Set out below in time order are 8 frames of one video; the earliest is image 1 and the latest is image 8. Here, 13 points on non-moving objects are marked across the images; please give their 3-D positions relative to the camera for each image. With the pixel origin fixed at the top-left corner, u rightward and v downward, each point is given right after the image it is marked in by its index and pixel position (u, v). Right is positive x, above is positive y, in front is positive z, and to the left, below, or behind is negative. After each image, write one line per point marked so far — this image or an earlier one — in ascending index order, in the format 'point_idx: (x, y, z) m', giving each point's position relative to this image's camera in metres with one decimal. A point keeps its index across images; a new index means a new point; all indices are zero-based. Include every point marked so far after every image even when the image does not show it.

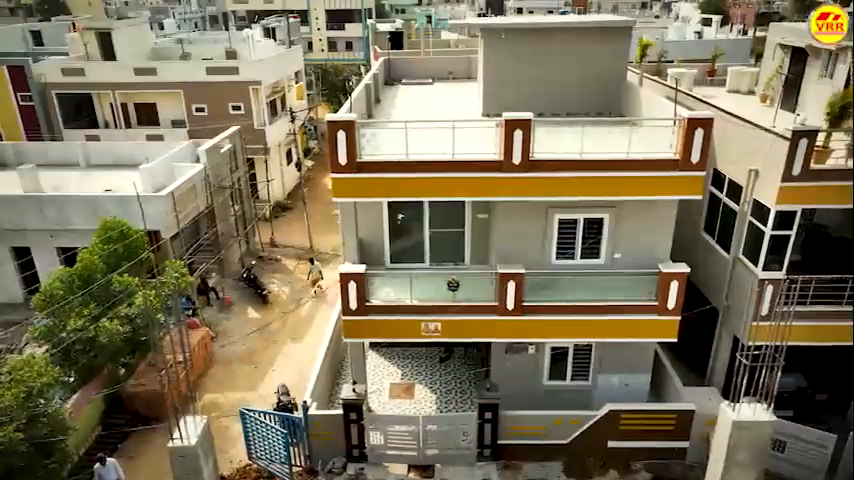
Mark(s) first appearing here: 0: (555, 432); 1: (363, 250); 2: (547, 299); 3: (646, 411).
0: (+3.2, -4.8, +14.1) m
1: (-1.6, -0.3, +14.9) m
2: (+2.9, -1.4, +13.4) m
3: (+5.3, -4.2, +13.8) m
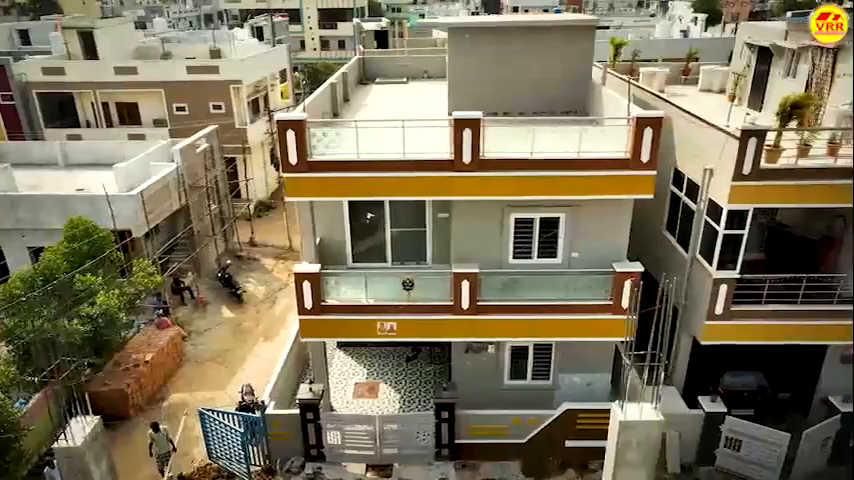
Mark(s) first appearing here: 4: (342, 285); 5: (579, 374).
0: (+2.1, -4.8, +14.1) m
1: (-2.6, -0.2, +14.9) m
2: (+1.8, -1.4, +13.4) m
3: (+4.3, -4.2, +13.8) m
4: (-2.0, -1.1, +13.5) m
5: (+4.1, -3.6, +15.2) m
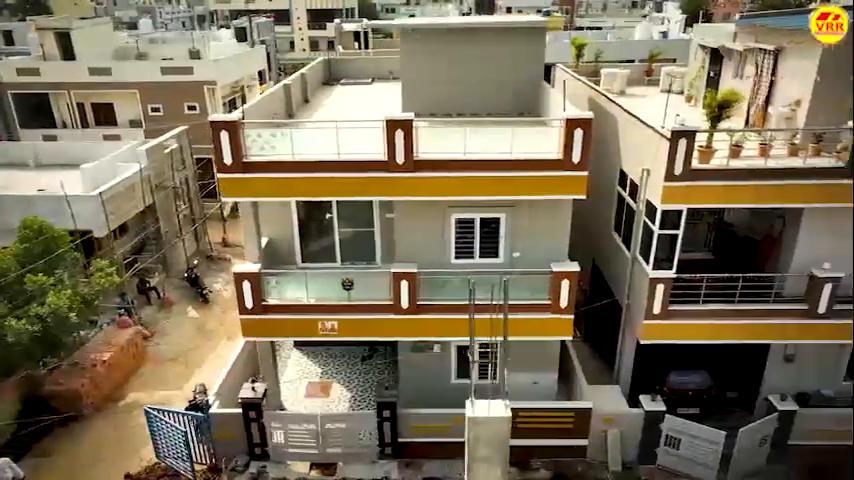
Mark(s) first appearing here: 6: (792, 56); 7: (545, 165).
0: (+0.7, -4.8, +14.2) m
1: (-4.1, -0.2, +15.0) m
2: (+0.4, -1.4, +13.5) m
3: (+2.8, -4.2, +13.9) m
4: (-3.4, -1.1, +13.6) m
5: (+2.7, -3.6, +15.3) m
6: (+9.0, +4.6, +14.1) m
7: (+2.5, +1.6, +12.1) m
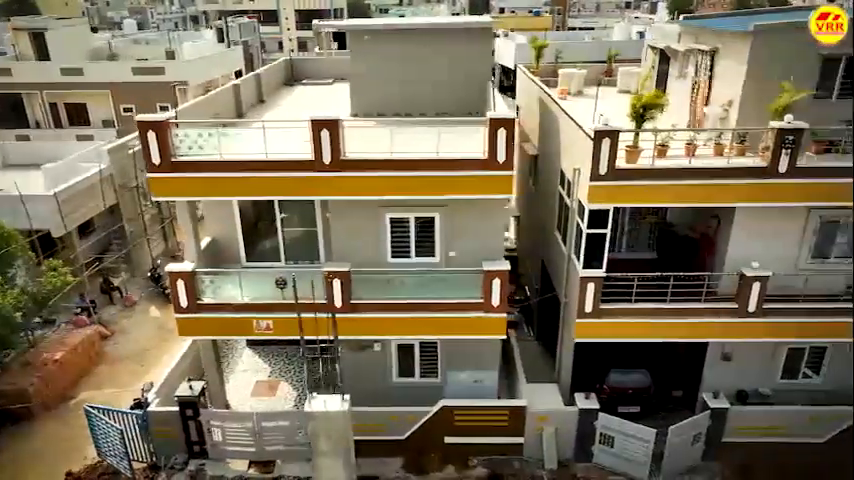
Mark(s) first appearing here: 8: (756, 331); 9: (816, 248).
0: (-0.9, -4.7, +14.3) m
1: (-5.7, -0.2, +15.1) m
2: (-1.2, -1.3, +13.6) m
3: (+1.3, -4.1, +14.0) m
4: (-5.0, -1.1, +13.6) m
5: (+1.1, -3.5, +15.4) m
6: (+7.5, +4.6, +14.2) m
7: (+0.9, +1.6, +12.2) m
8: (+8.0, -2.2, +13.7) m
9: (+9.5, -0.2, +14.0) m
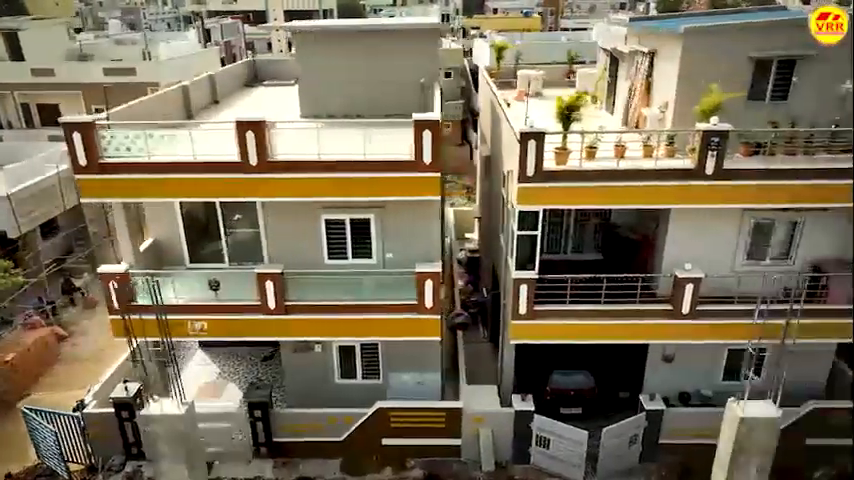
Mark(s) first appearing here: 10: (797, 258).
0: (-2.5, -4.8, +14.3) m
1: (-7.2, -0.3, +15.1) m
2: (-2.8, -1.4, +13.6) m
3: (-0.3, -4.2, +14.0) m
4: (-6.6, -1.1, +13.6) m
5: (-0.5, -3.6, +15.4) m
6: (+5.9, +4.6, +14.2) m
7: (-0.6, +1.6, +12.2) m
8: (+6.4, -2.2, +13.7) m
9: (+7.9, -0.3, +14.0) m
10: (+9.1, -0.4, +14.0) m
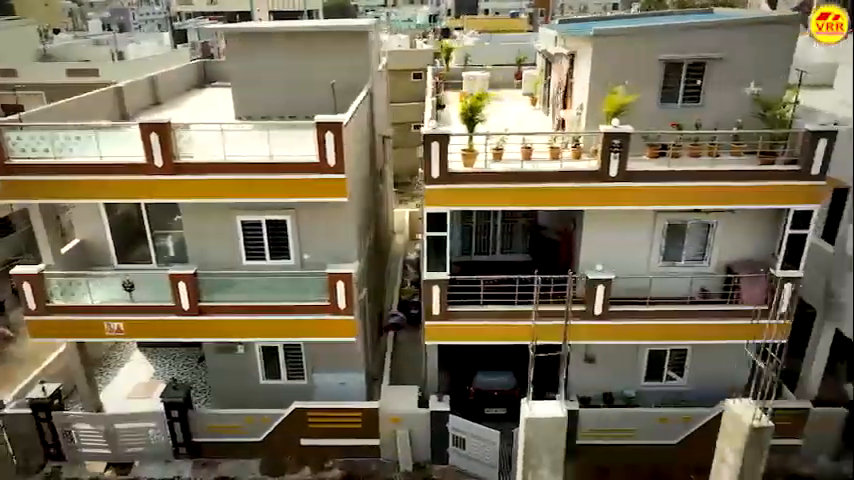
0: (-4.5, -4.8, +14.3) m
1: (-9.3, -0.3, +15.1) m
2: (-4.8, -1.4, +13.7) m
3: (-2.4, -4.2, +14.0) m
4: (-8.6, -1.1, +13.7) m
5: (-2.6, -3.6, +15.4) m
6: (+3.8, +4.5, +14.3) m
7: (-2.7, +1.6, +12.3) m
8: (+4.4, -2.2, +13.8) m
9: (+5.8, -0.3, +14.0) m
10: (+7.0, -0.5, +14.1) m
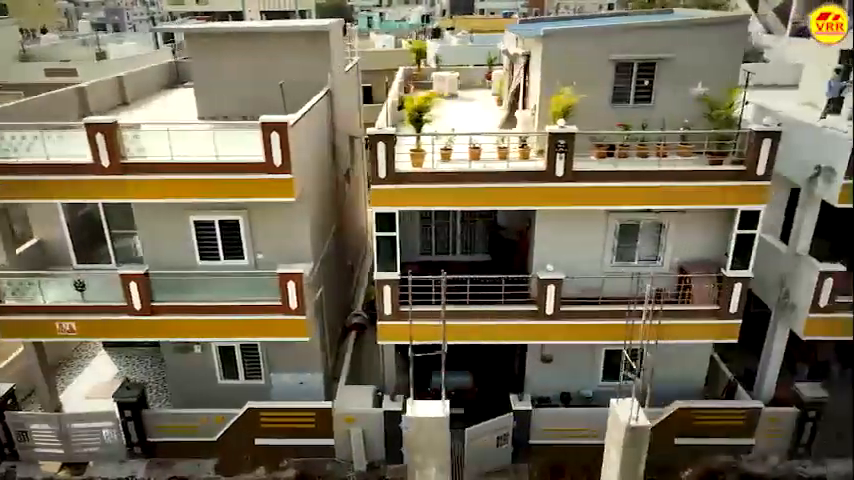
0: (-5.7, -4.8, +14.4) m
1: (-10.5, -0.3, +15.1) m
2: (-6.0, -1.4, +13.7) m
3: (-3.5, -4.2, +14.0) m
4: (-9.8, -1.1, +13.7) m
5: (-3.7, -3.6, +15.5) m
6: (+2.7, +4.5, +14.3) m
7: (-3.9, +1.6, +12.3) m
8: (+3.2, -2.2, +13.8) m
9: (+4.7, -0.3, +14.1) m
10: (+5.9, -0.5, +14.1) m
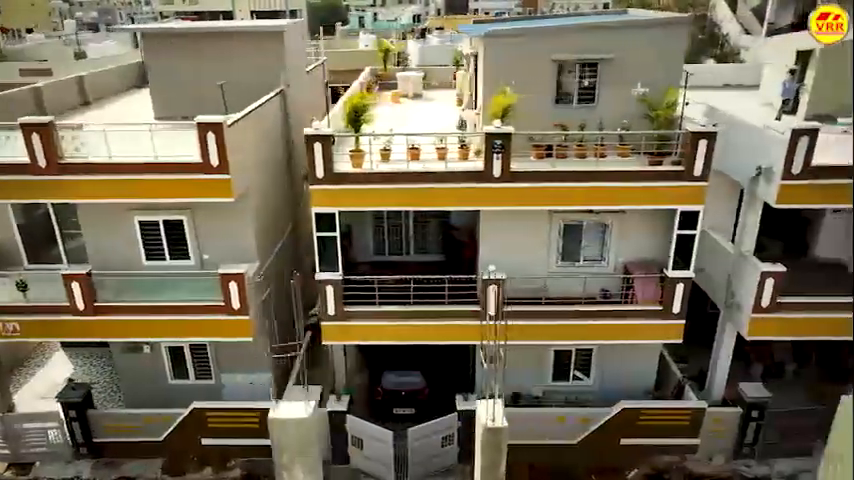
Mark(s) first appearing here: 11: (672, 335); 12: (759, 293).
0: (-7.0, -4.8, +14.4) m
1: (-11.8, -0.3, +15.1) m
2: (-7.3, -1.4, +13.7) m
3: (-4.9, -4.2, +14.0) m
4: (-11.2, -1.1, +13.7) m
5: (-5.1, -3.6, +15.5) m
6: (+1.3, +4.5, +14.3) m
7: (-5.2, +1.6, +12.3) m
8: (+1.9, -2.3, +13.8) m
9: (+3.3, -0.3, +14.1) m
10: (+4.5, -0.5, +14.1) m
11: (+5.9, -2.3, +13.7) m
12: (+7.7, -1.2, +13.2) m
